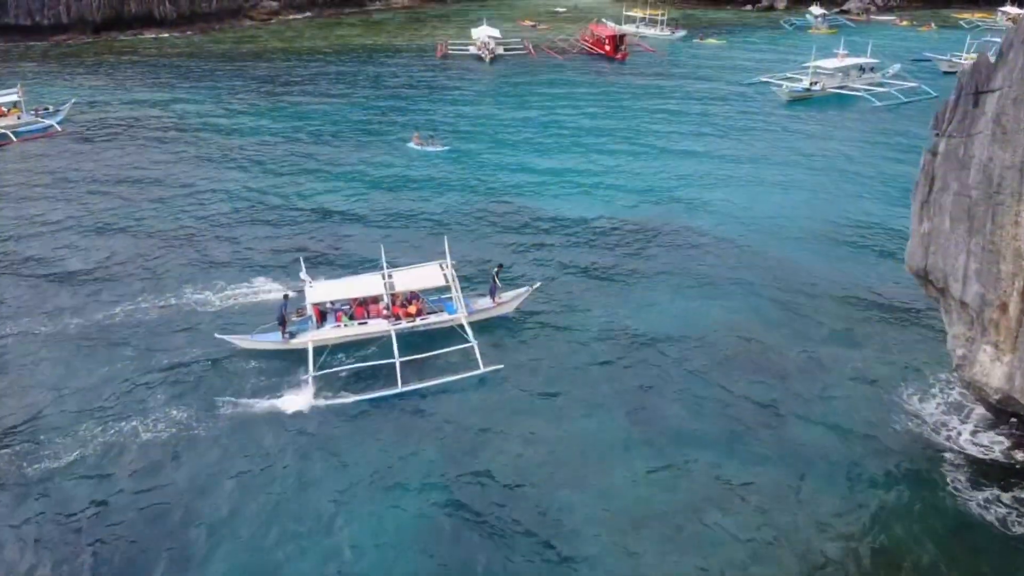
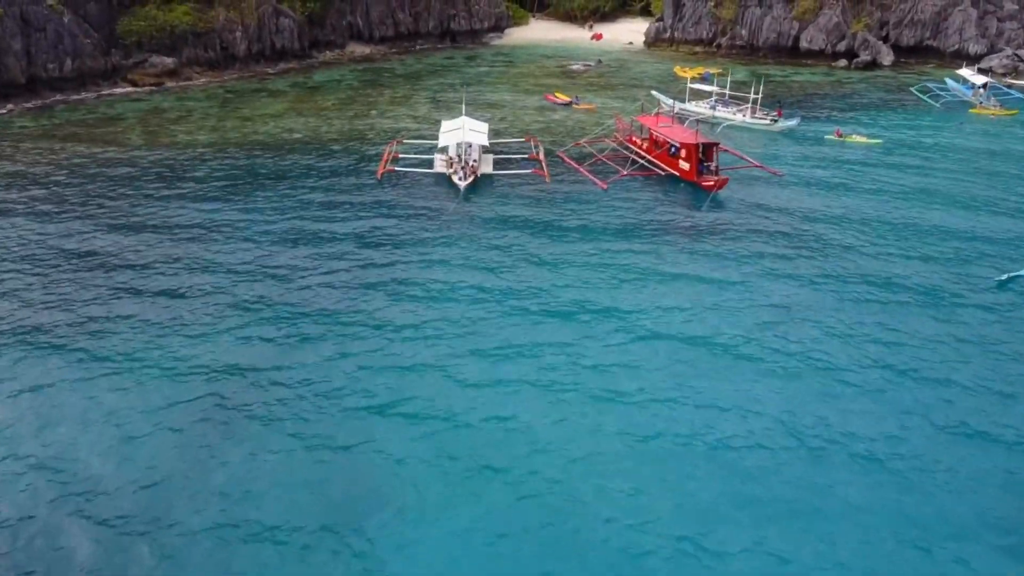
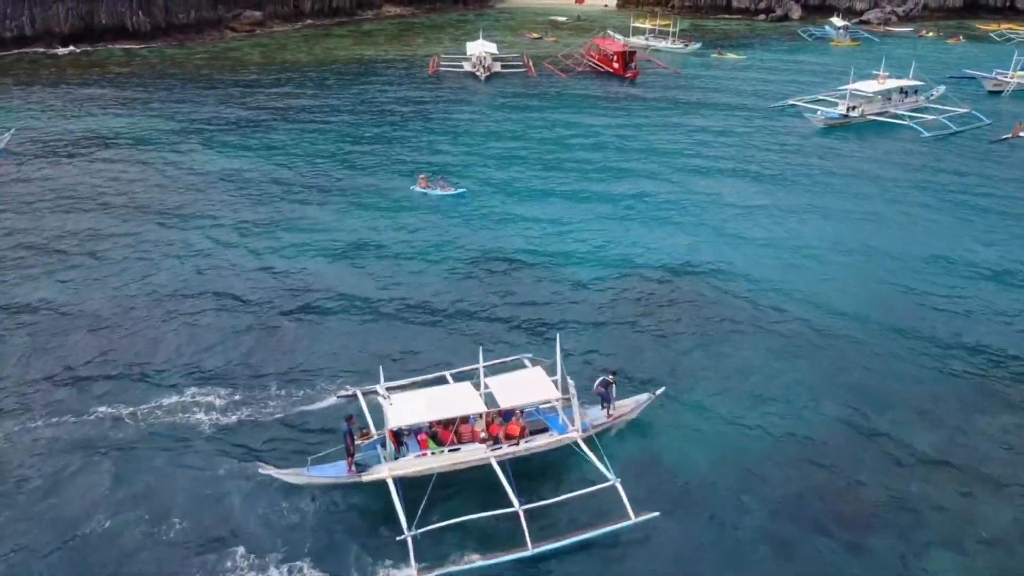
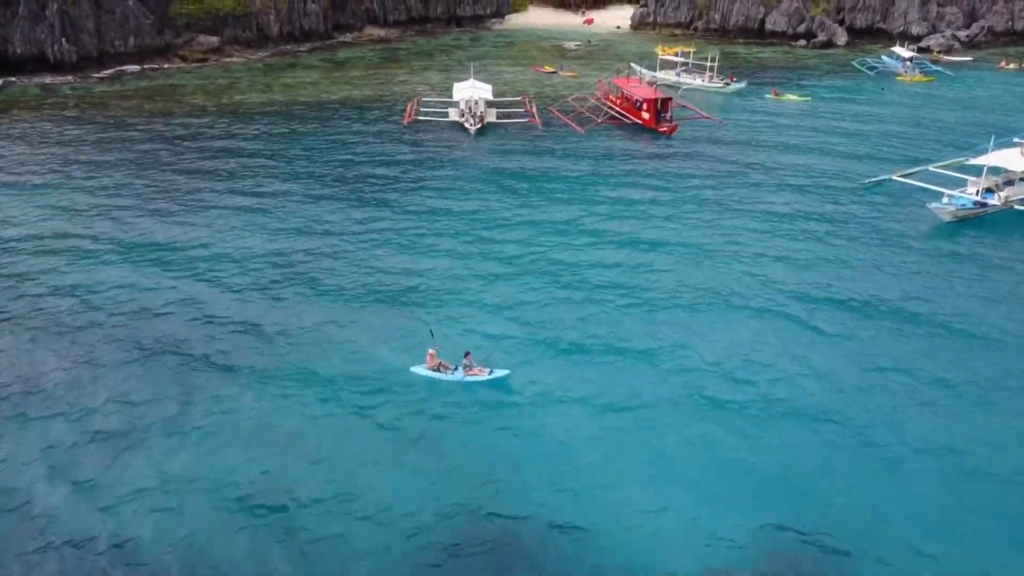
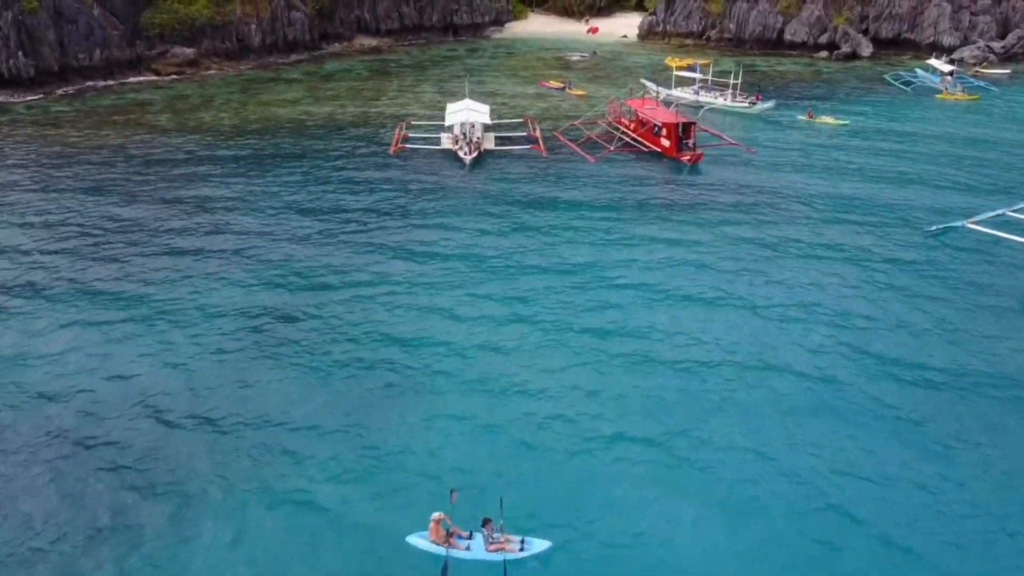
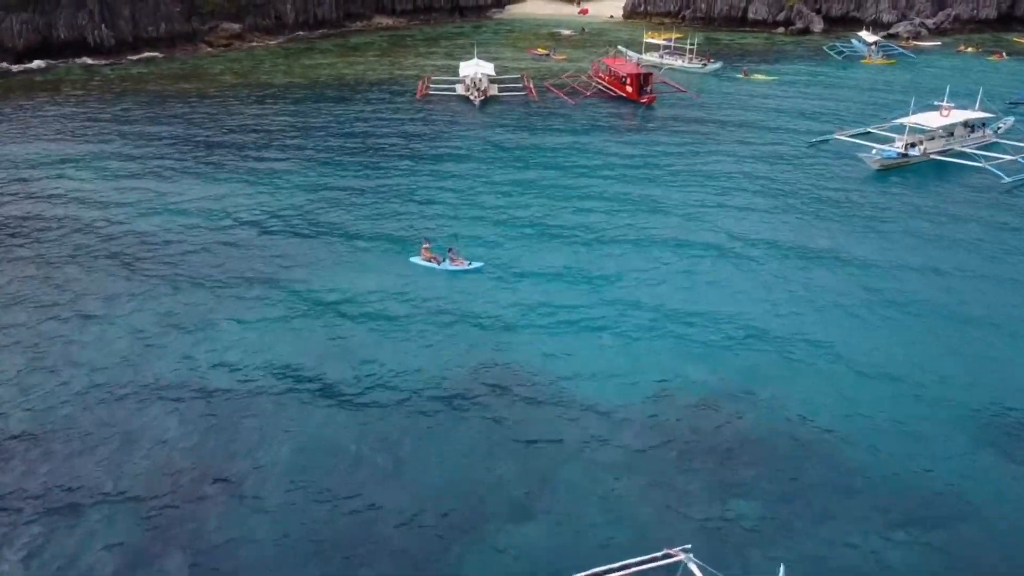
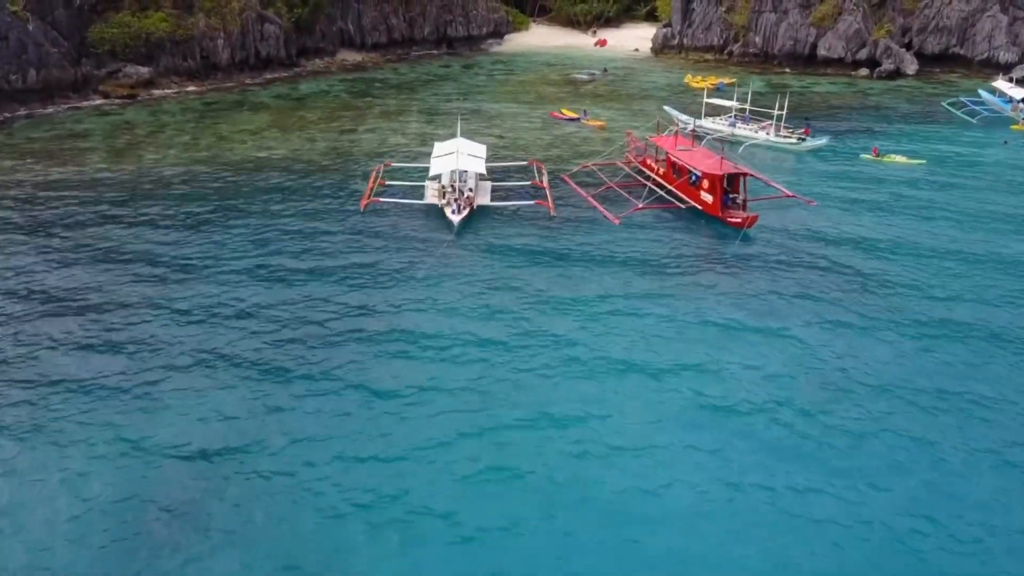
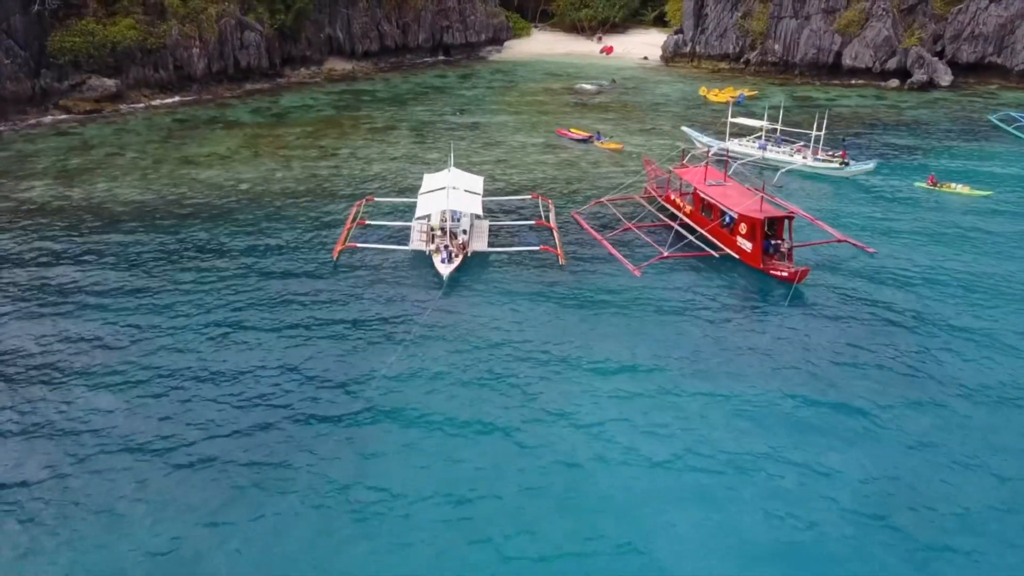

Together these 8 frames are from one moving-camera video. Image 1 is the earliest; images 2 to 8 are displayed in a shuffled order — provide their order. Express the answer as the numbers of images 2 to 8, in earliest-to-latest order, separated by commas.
3, 6, 4, 5, 2, 7, 8
